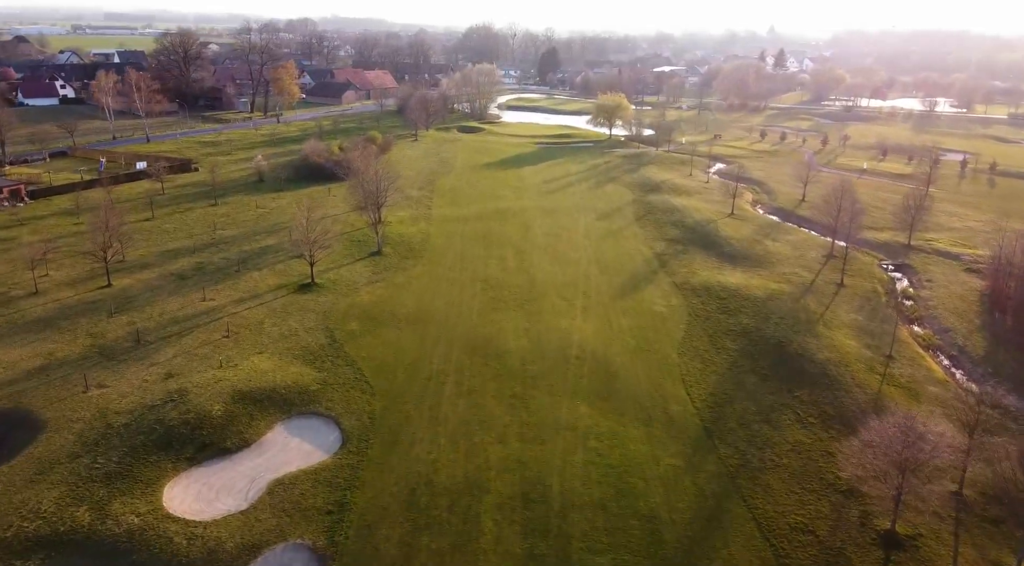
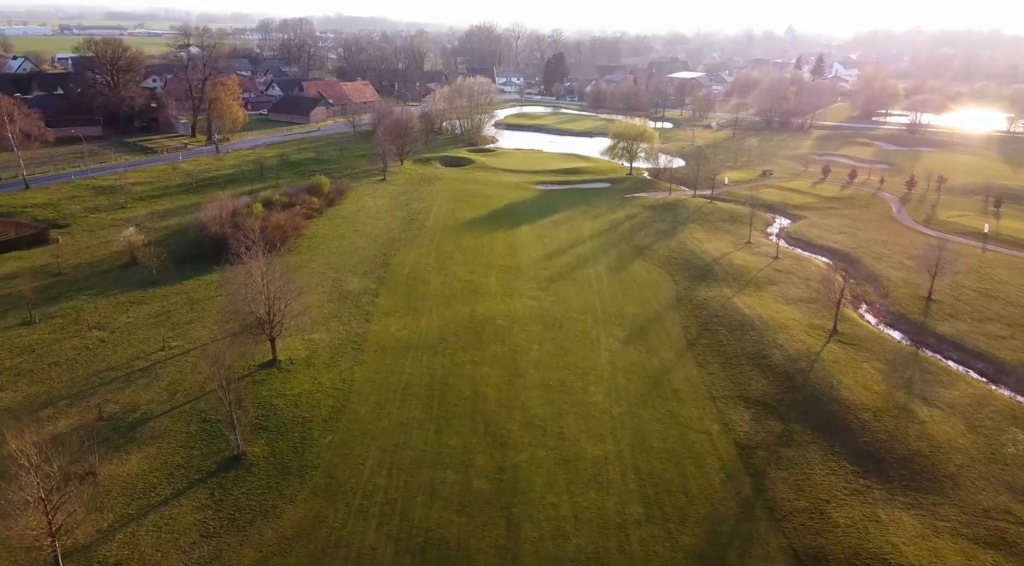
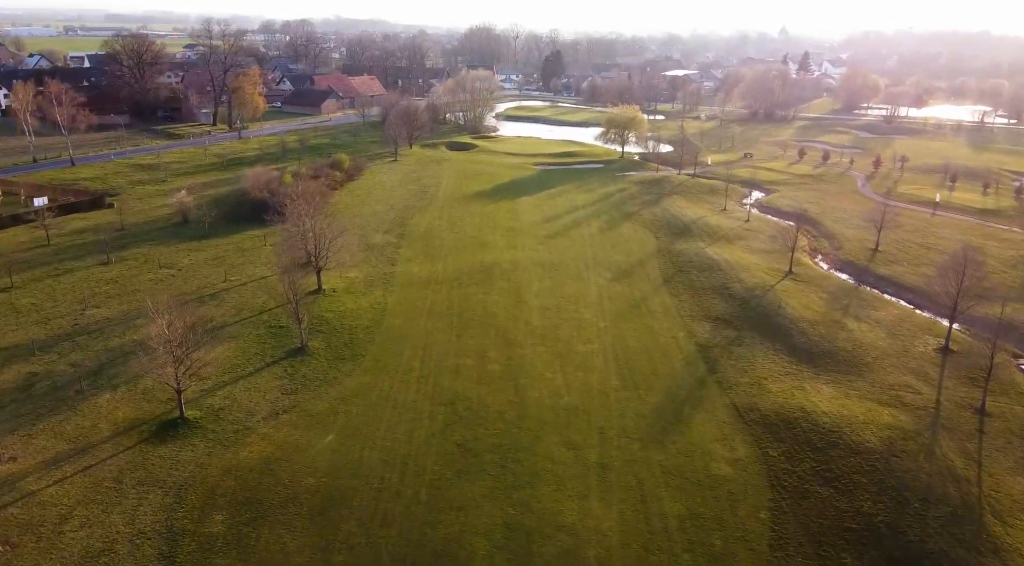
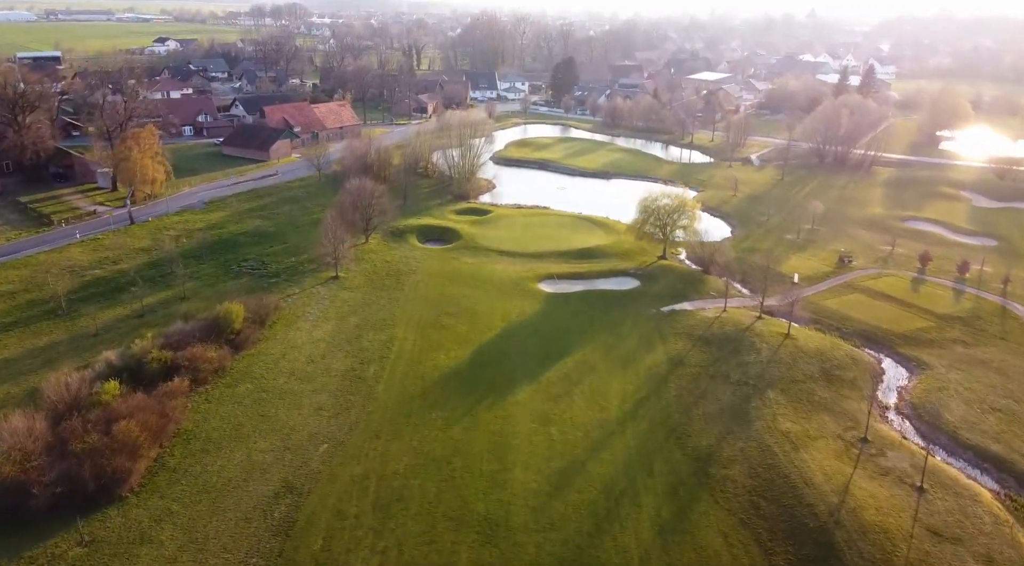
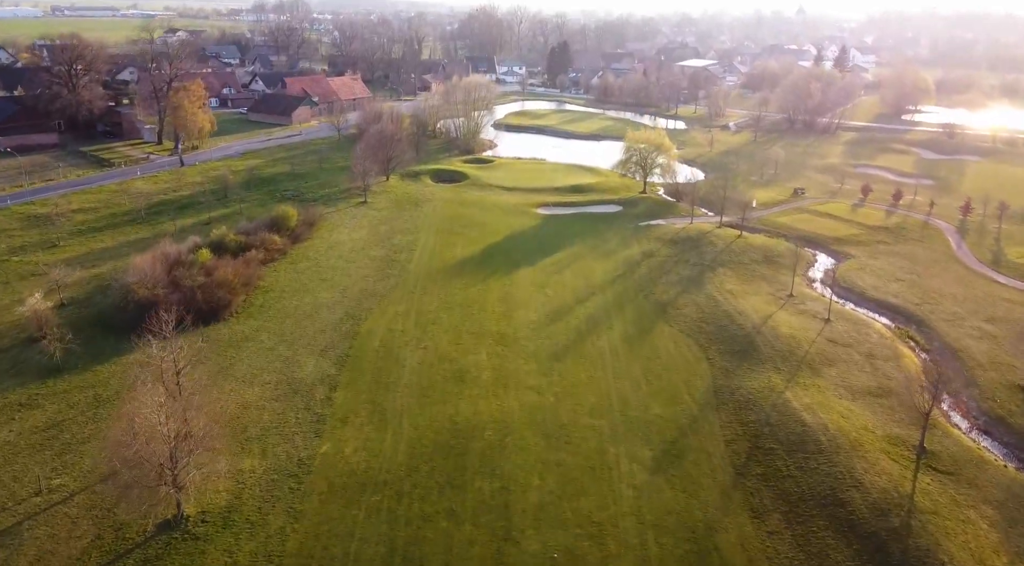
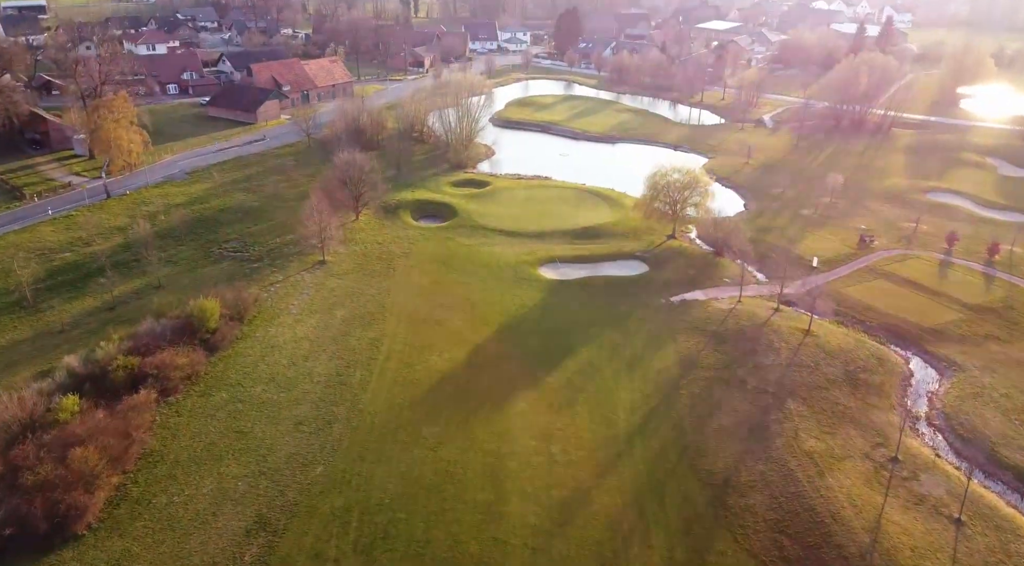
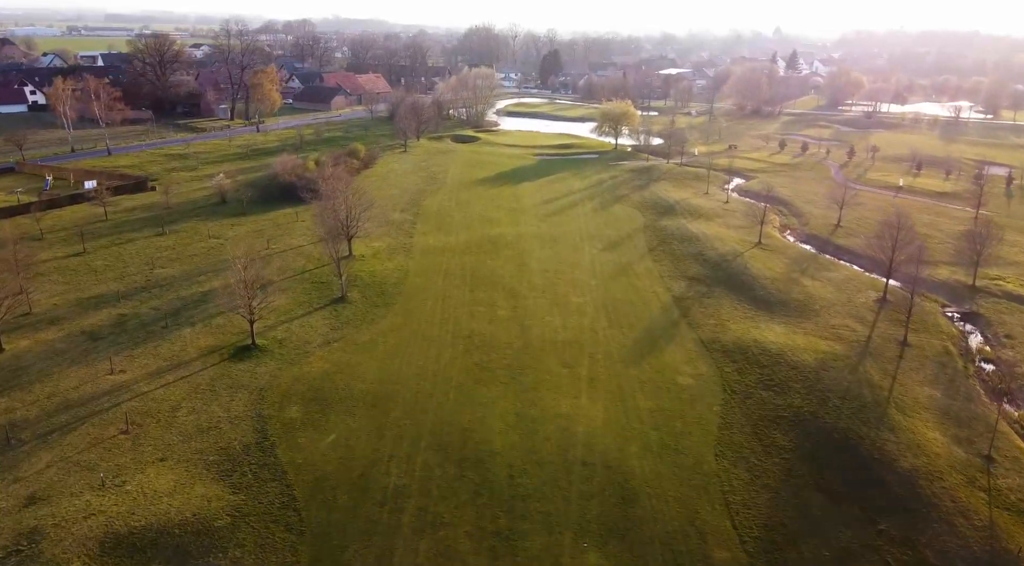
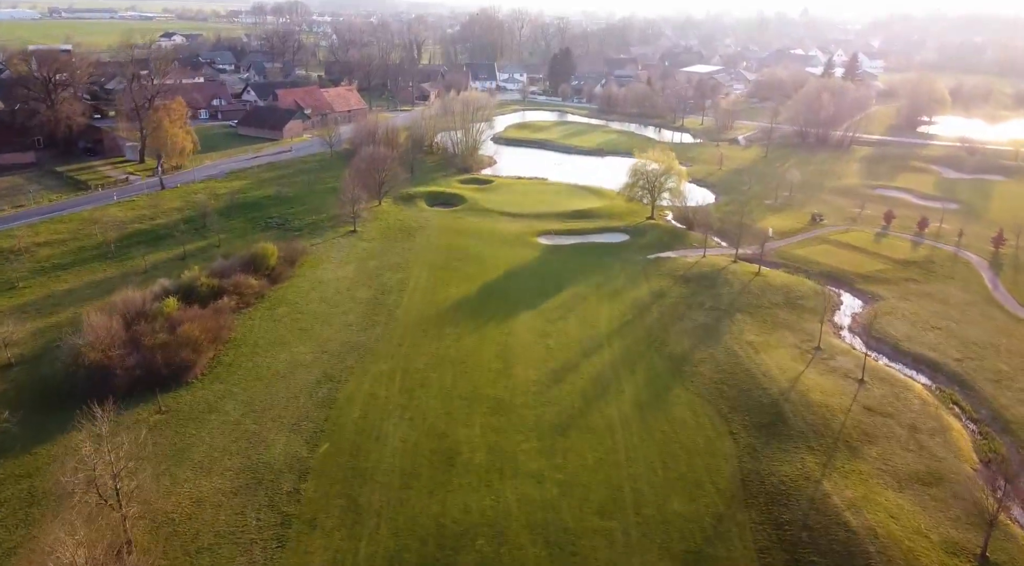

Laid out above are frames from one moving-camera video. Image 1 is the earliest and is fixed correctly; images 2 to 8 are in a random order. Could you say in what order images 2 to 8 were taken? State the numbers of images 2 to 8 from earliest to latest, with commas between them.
7, 3, 2, 5, 8, 4, 6
